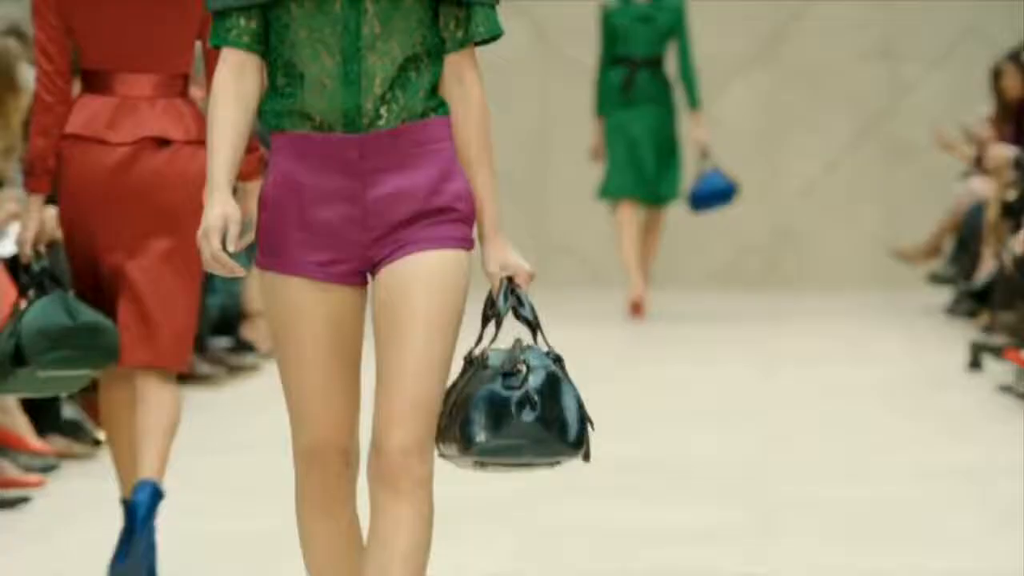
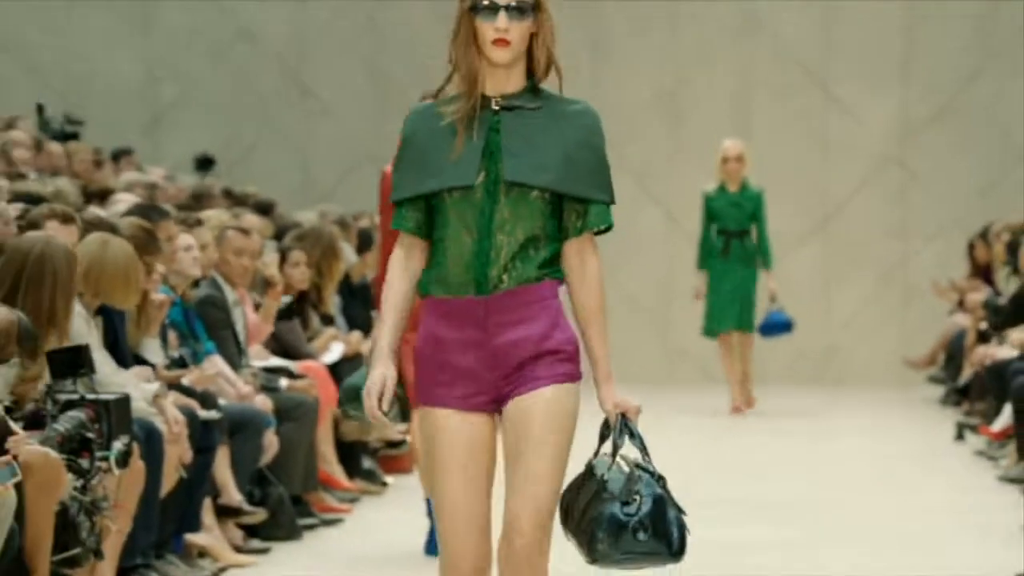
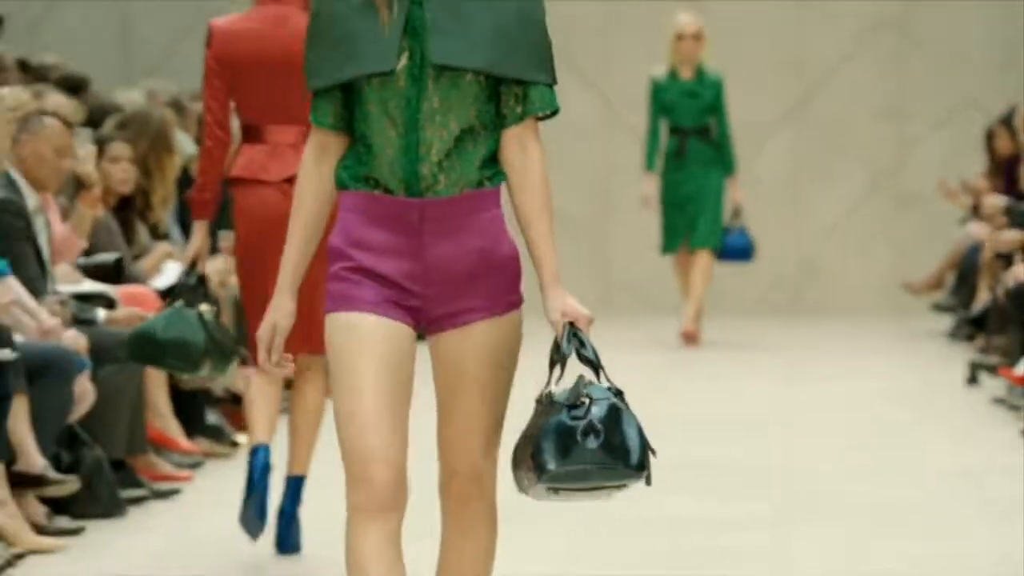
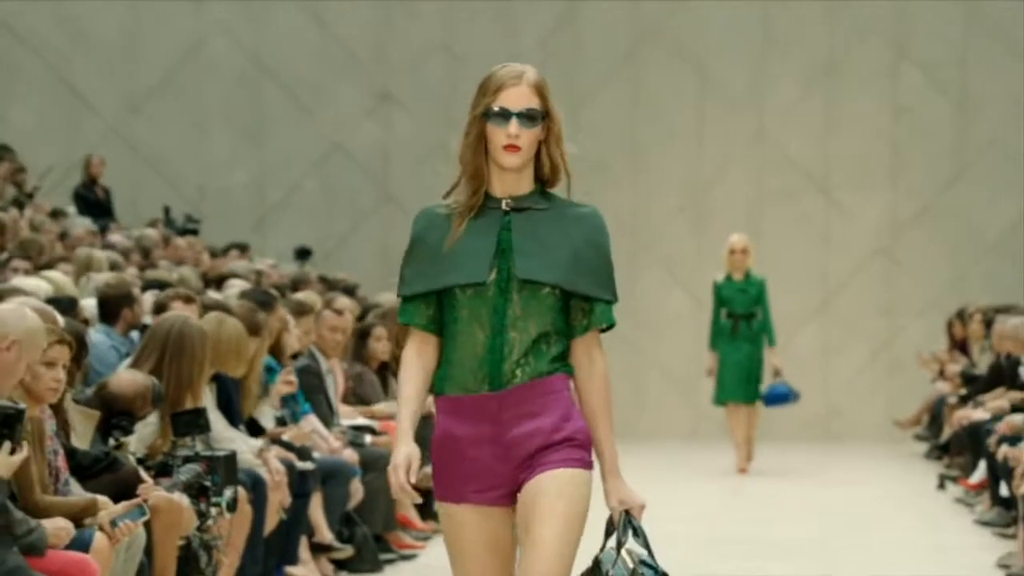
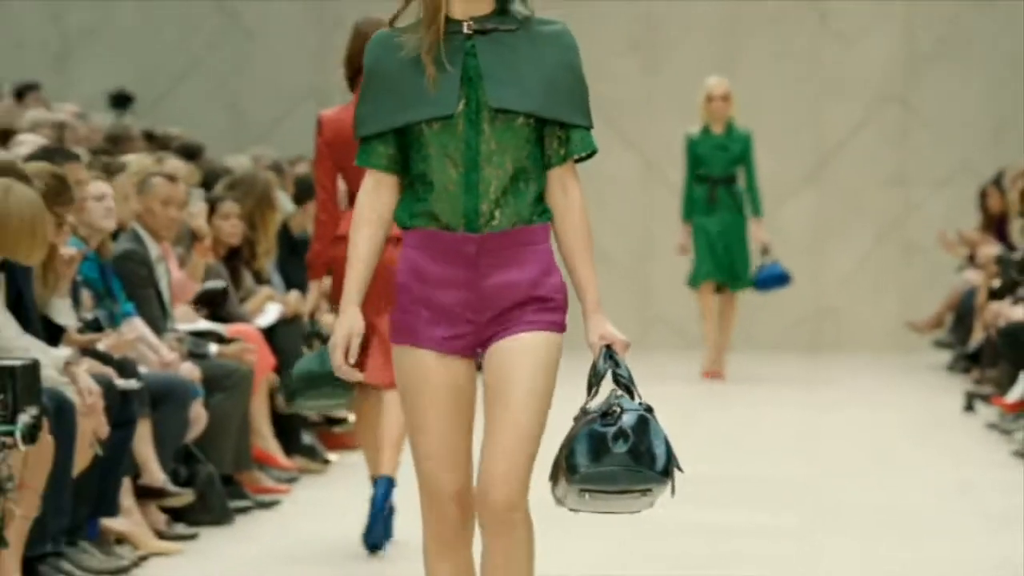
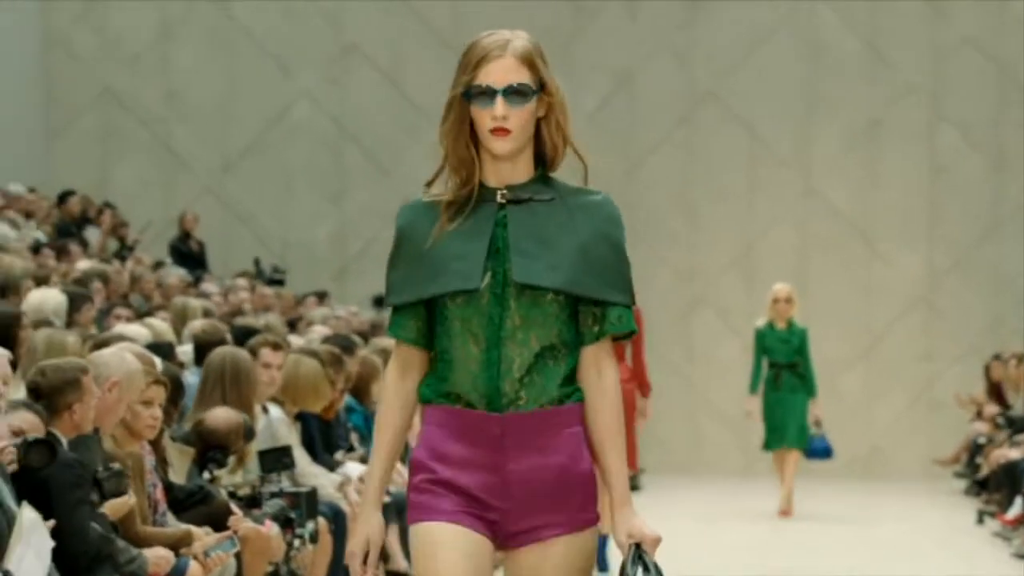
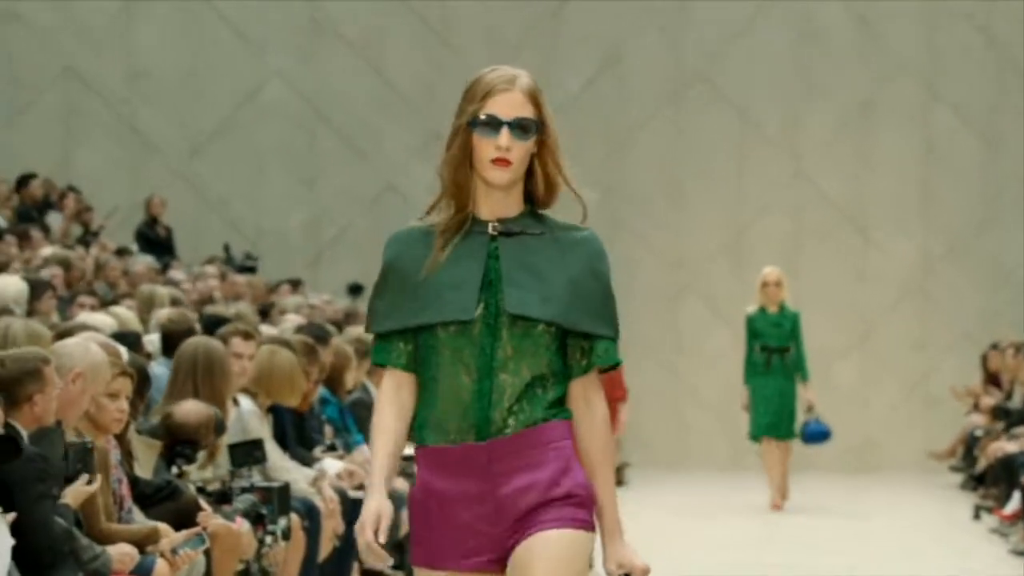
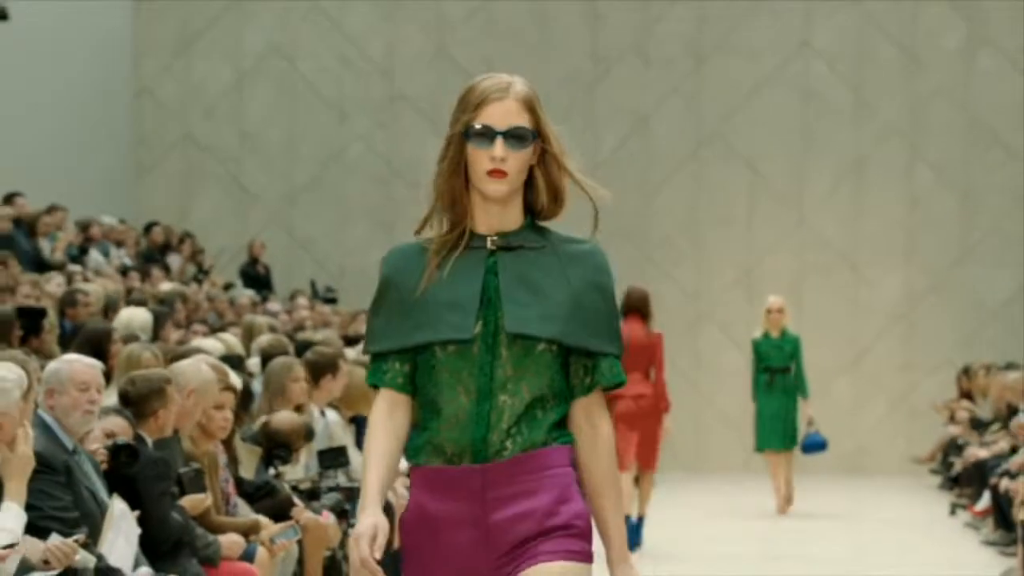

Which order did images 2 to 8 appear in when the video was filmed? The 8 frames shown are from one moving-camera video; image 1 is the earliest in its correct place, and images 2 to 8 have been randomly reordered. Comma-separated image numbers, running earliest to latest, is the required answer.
3, 5, 2, 4, 7, 6, 8
